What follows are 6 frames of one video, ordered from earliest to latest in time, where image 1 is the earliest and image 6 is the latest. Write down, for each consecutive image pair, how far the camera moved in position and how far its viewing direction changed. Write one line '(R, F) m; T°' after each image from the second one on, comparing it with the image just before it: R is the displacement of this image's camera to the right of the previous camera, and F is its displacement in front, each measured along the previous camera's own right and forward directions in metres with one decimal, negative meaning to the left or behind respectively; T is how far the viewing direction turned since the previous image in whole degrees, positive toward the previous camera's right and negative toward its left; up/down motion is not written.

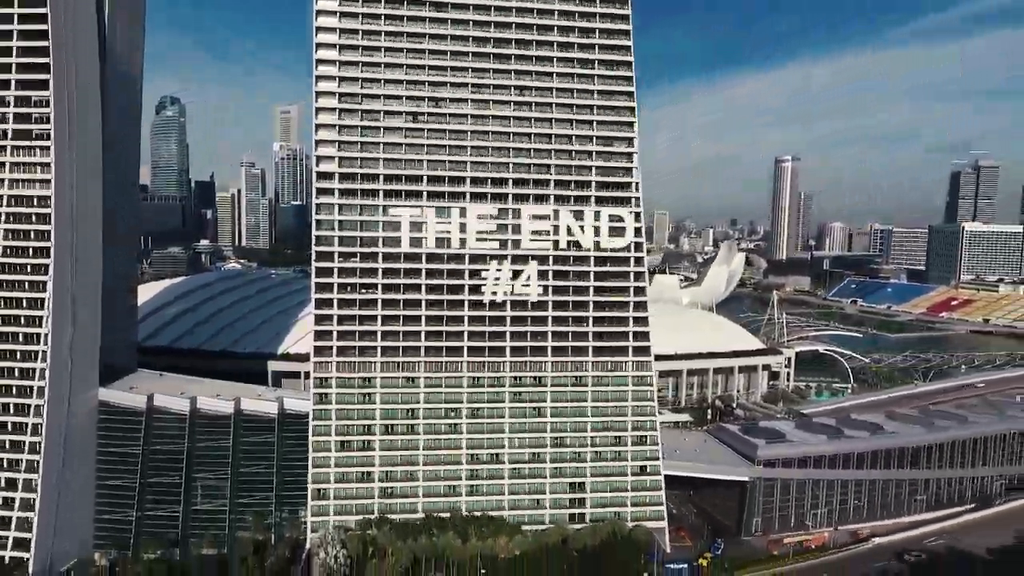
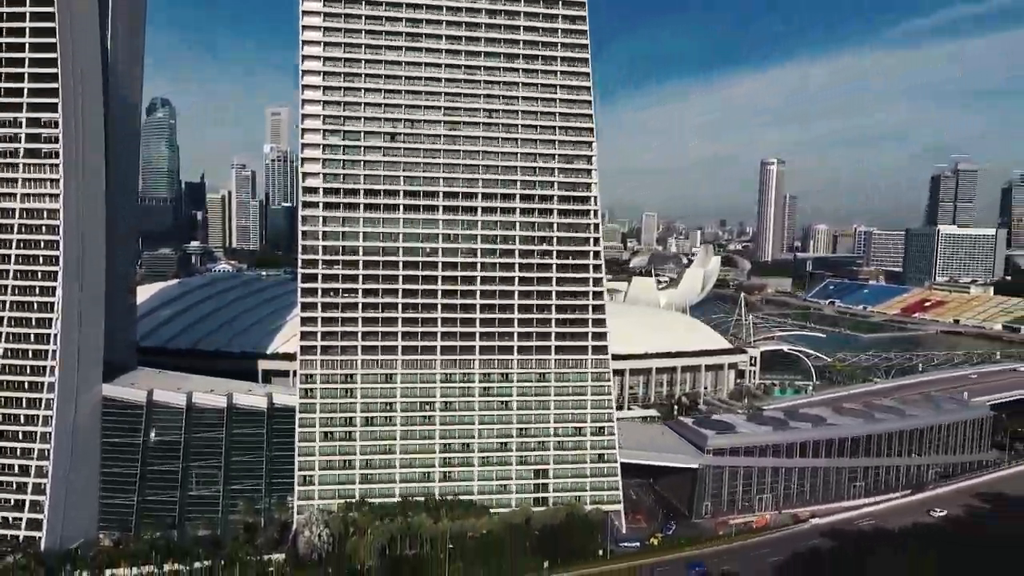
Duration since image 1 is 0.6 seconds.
(+1.3, -3.3) m; +1°
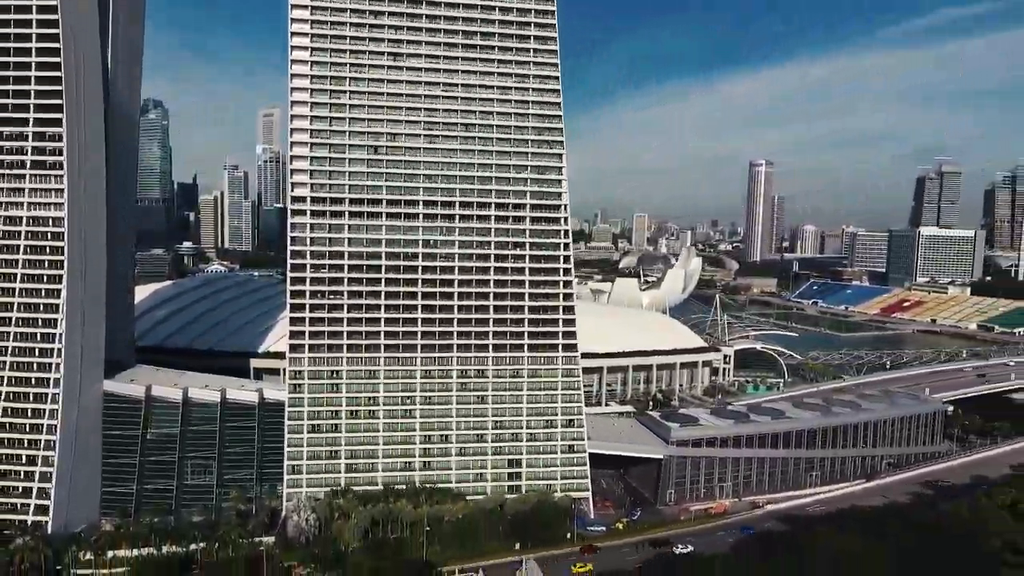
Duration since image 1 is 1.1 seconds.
(+1.1, -2.7) m; +1°
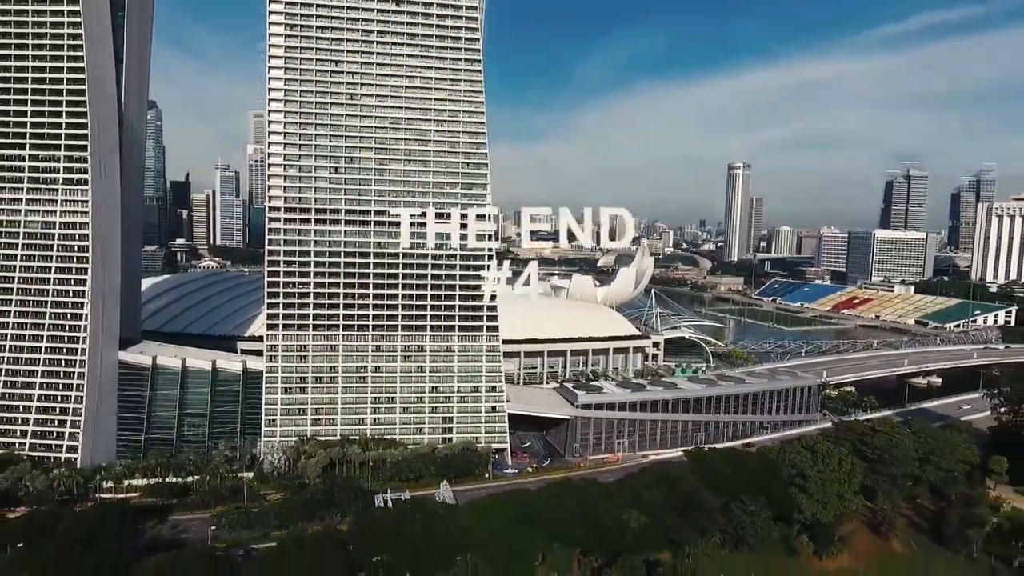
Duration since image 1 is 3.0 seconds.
(+4.7, -10.1) m; +1°
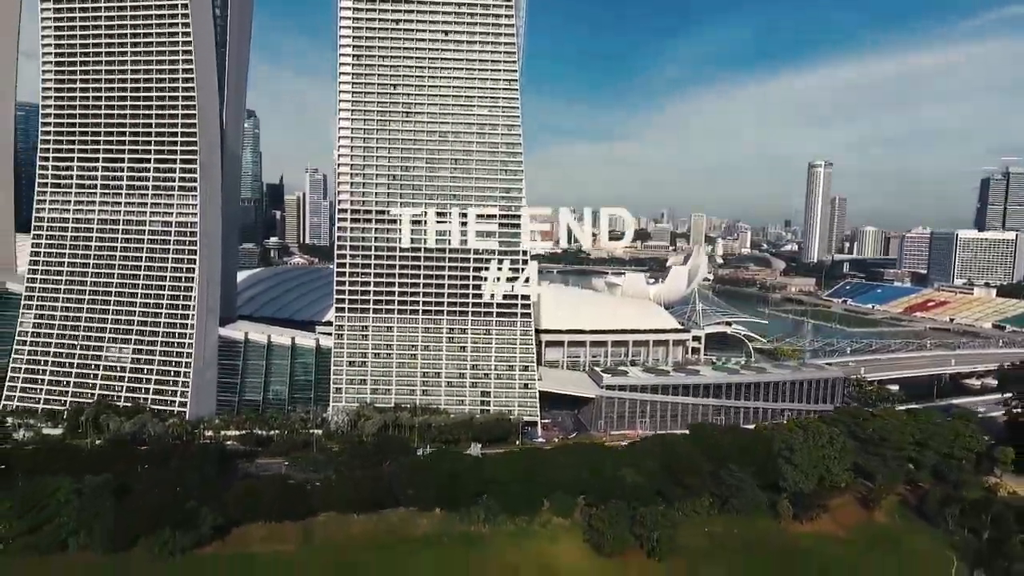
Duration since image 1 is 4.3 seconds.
(+4.2, -6.7) m; -7°
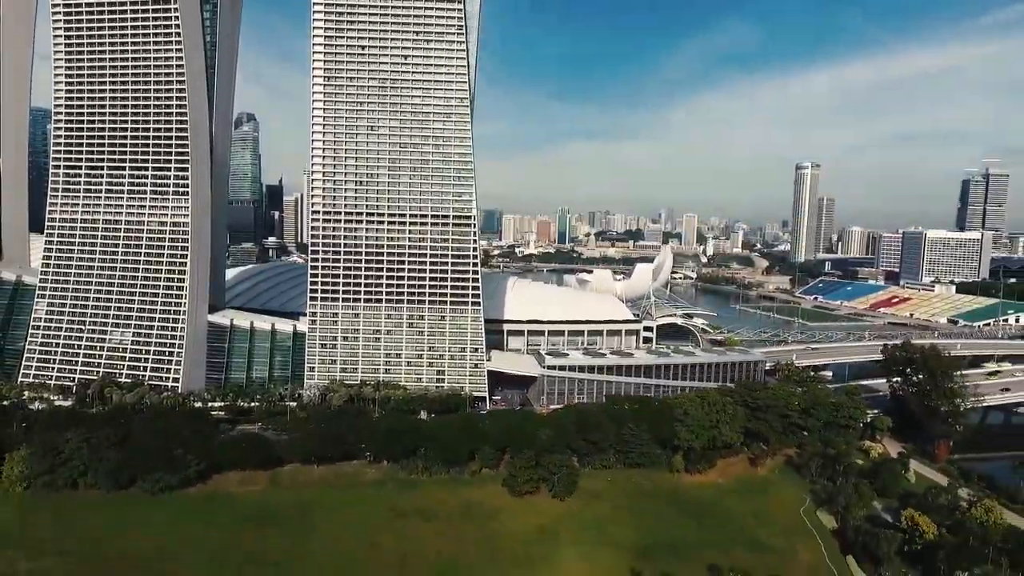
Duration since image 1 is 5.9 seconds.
(+5.3, -8.2) m; 0°
